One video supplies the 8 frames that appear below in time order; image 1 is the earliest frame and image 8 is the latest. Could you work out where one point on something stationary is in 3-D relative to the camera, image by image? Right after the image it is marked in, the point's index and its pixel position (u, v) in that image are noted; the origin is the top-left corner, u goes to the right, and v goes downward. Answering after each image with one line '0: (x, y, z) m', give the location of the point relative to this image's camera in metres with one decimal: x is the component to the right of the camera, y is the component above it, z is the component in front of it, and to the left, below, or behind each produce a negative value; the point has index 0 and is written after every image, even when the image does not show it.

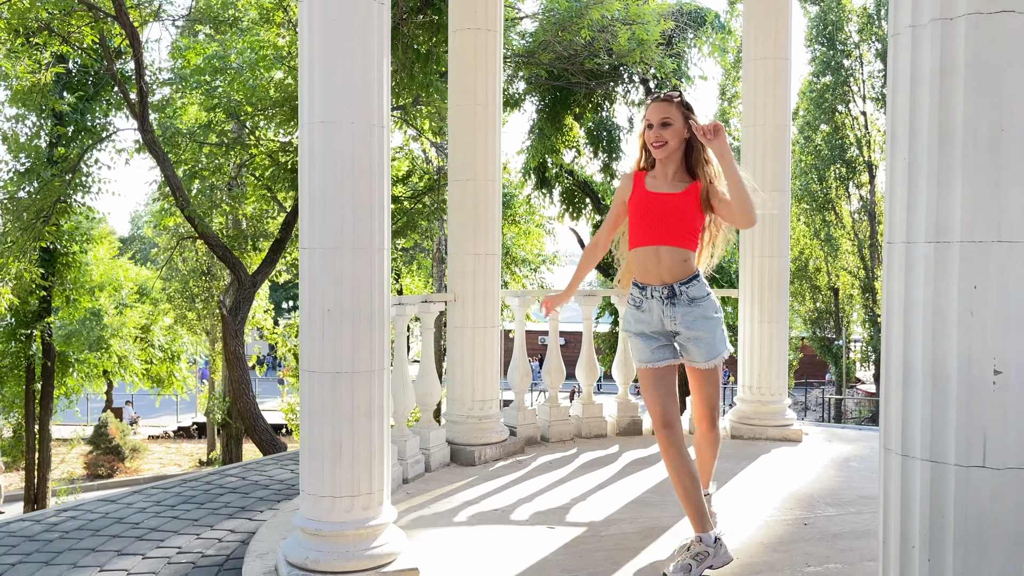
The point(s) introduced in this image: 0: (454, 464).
0: (-0.6, -1.7, +8.0) m
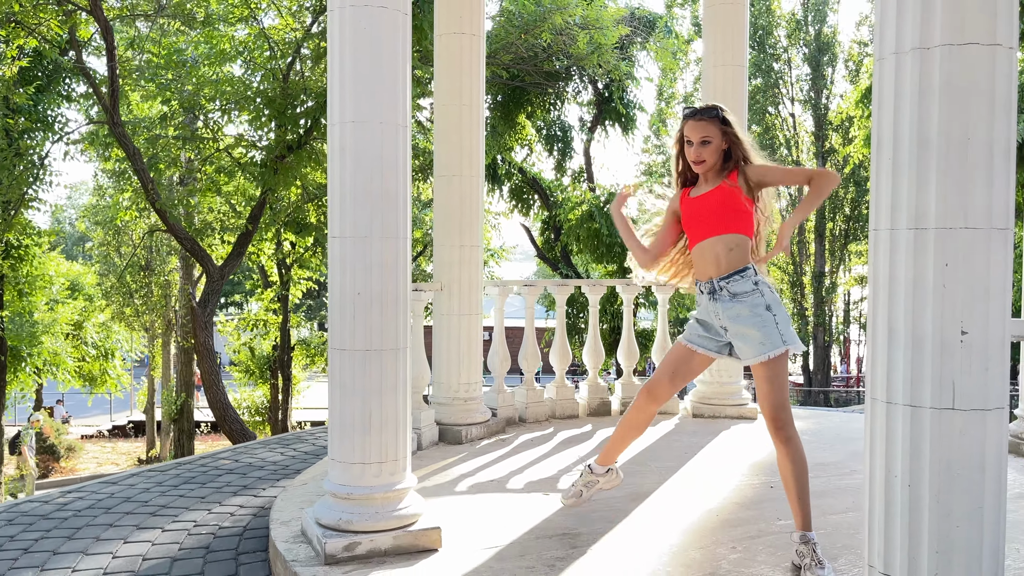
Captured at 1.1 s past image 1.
0: (-0.7, -1.6, +8.5) m
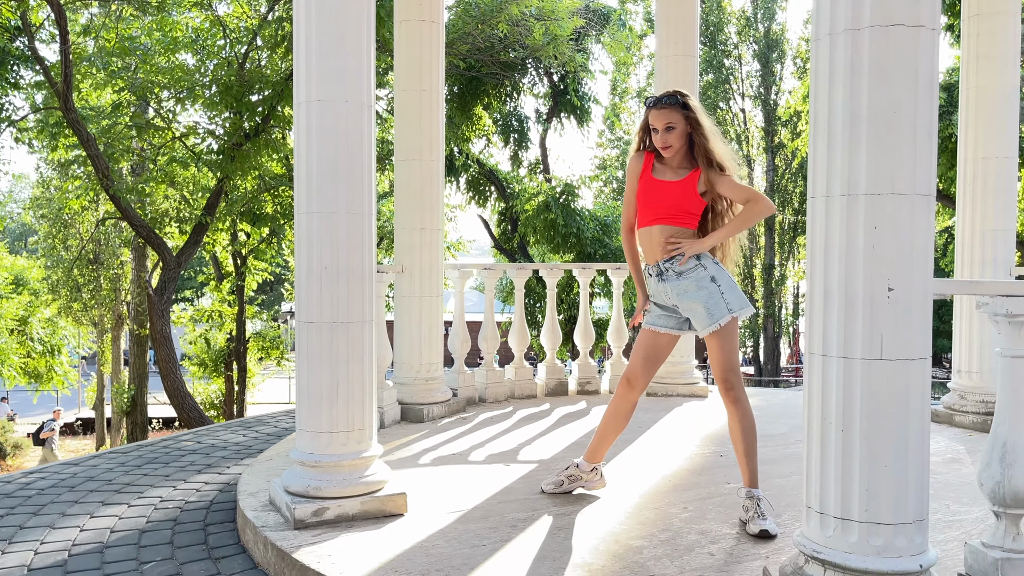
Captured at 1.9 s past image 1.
0: (-1.1, -1.4, +8.7) m
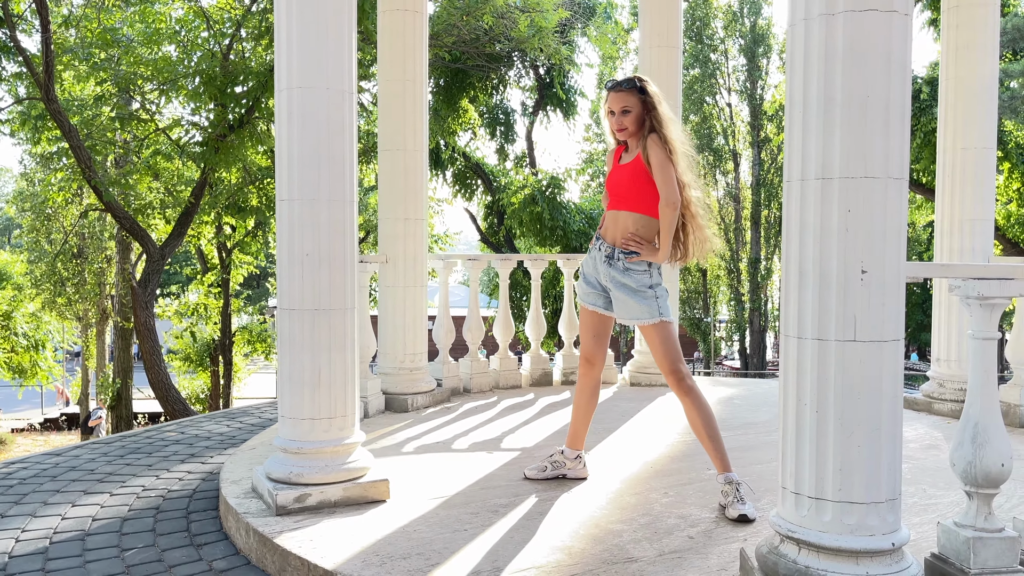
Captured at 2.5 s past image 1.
0: (-1.3, -1.3, +8.7) m
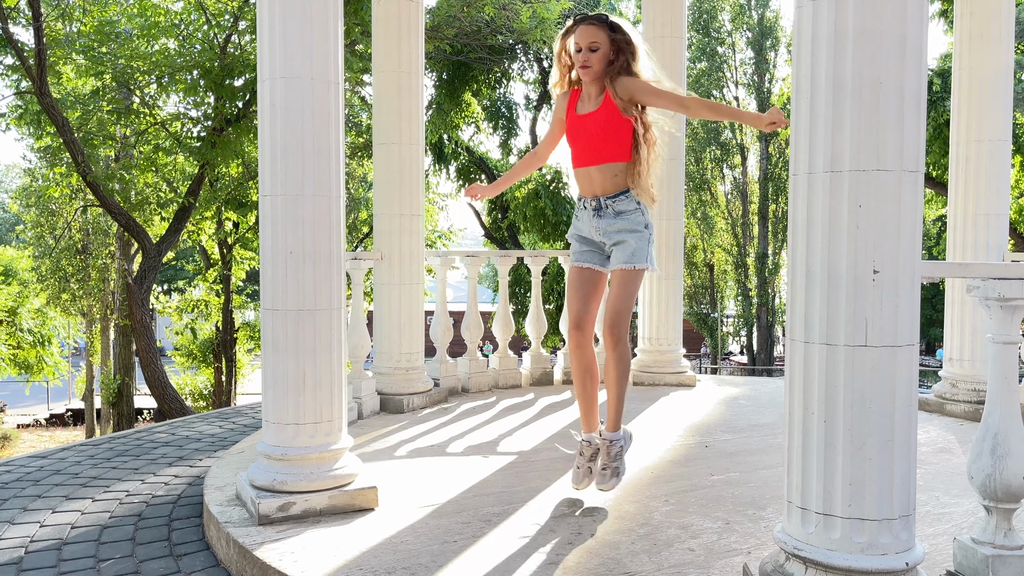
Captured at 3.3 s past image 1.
0: (-1.3, -1.3, +8.5) m
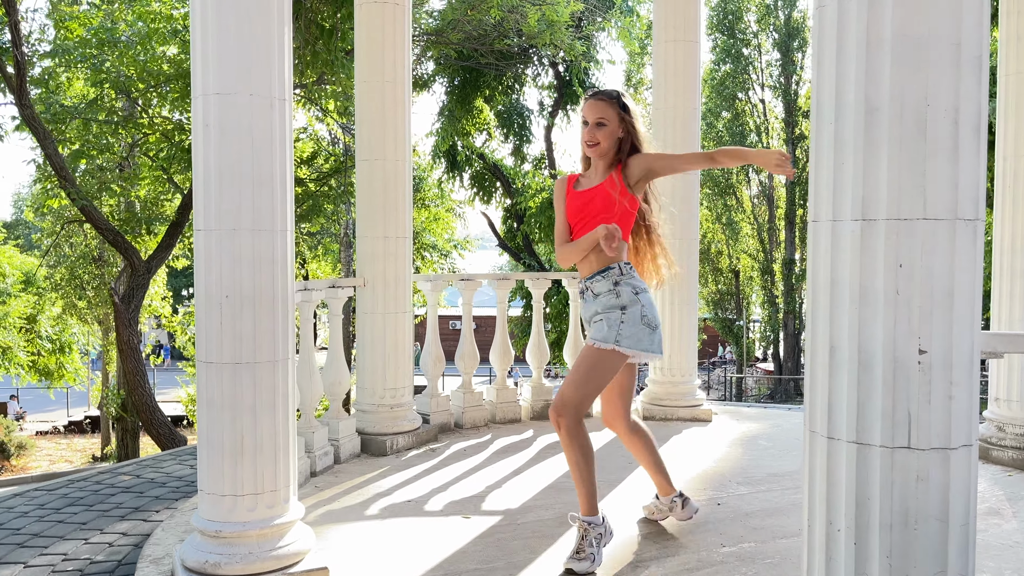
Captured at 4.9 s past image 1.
0: (-1.4, -1.6, +7.8) m
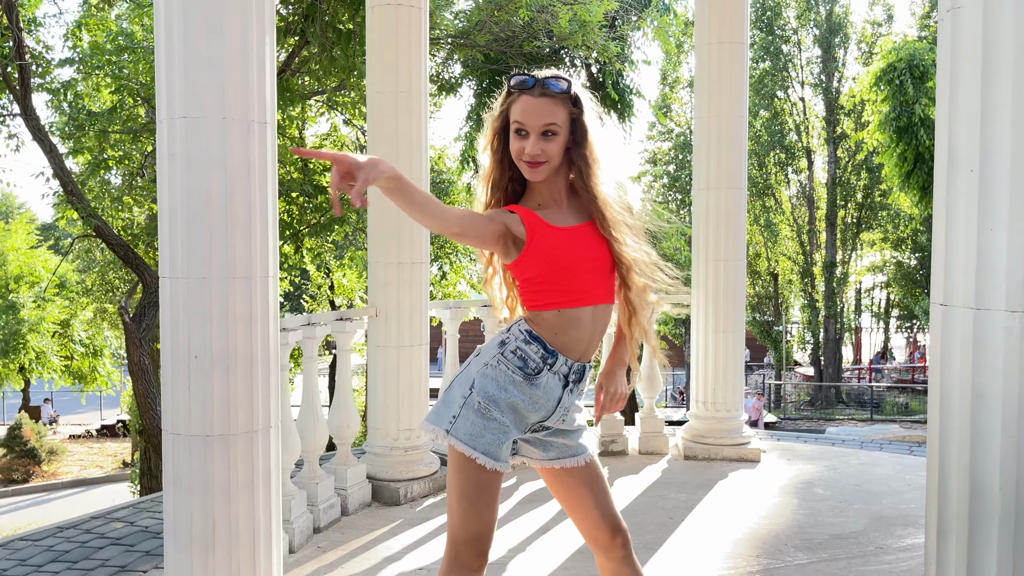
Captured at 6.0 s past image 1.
0: (-1.2, -1.8, +7.1) m
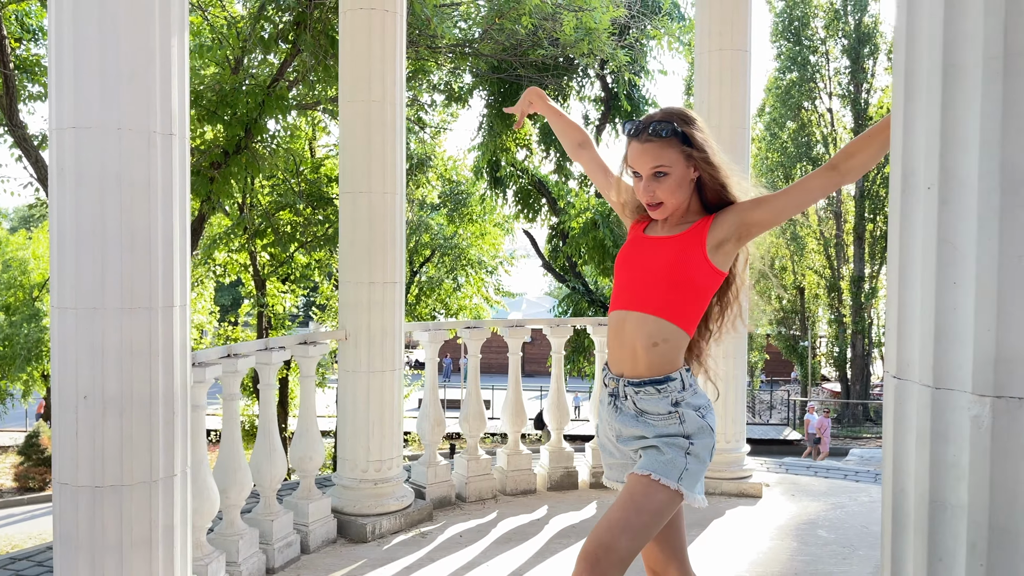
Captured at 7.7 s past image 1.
0: (-1.3, -2.0, +6.6) m
